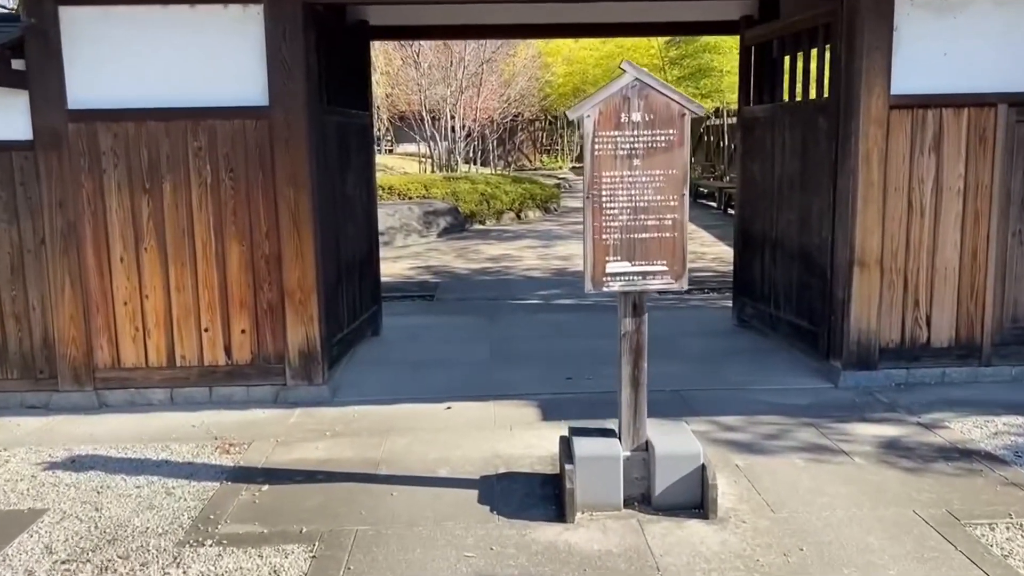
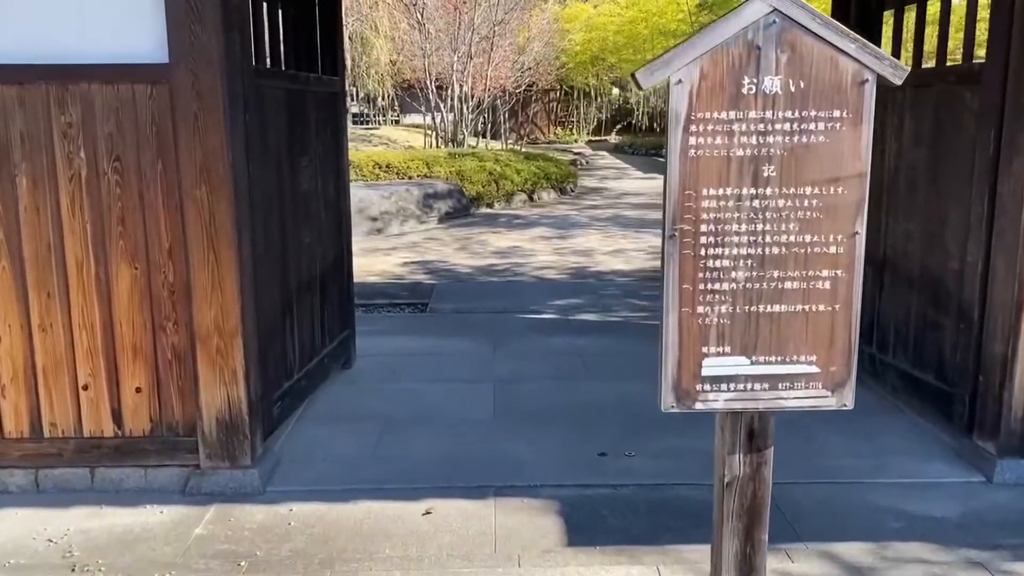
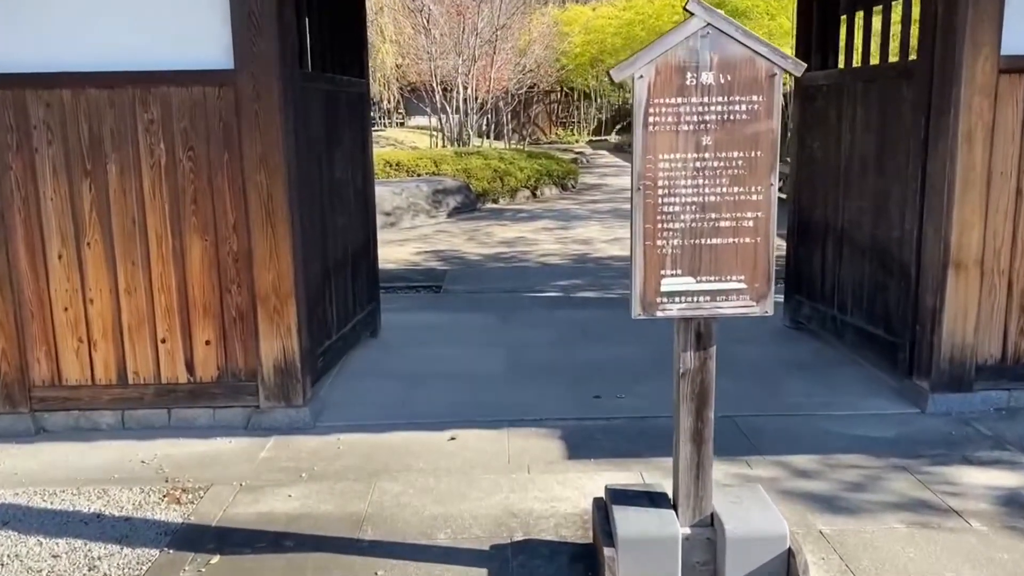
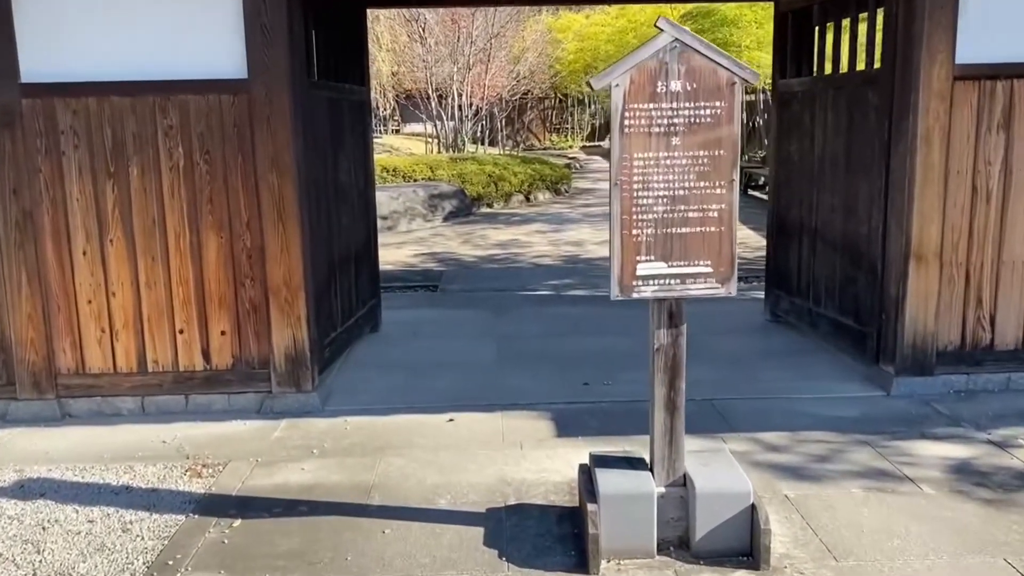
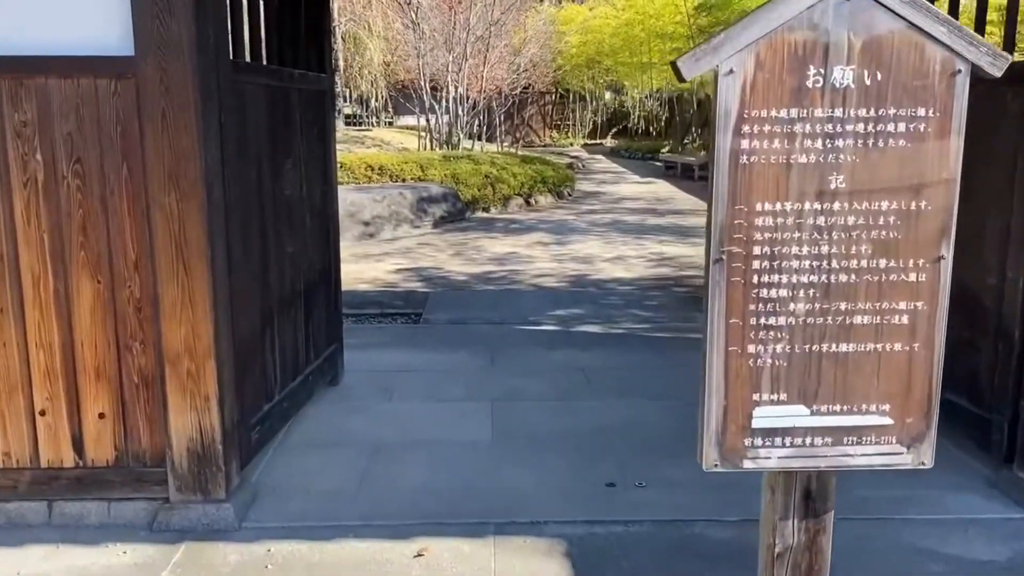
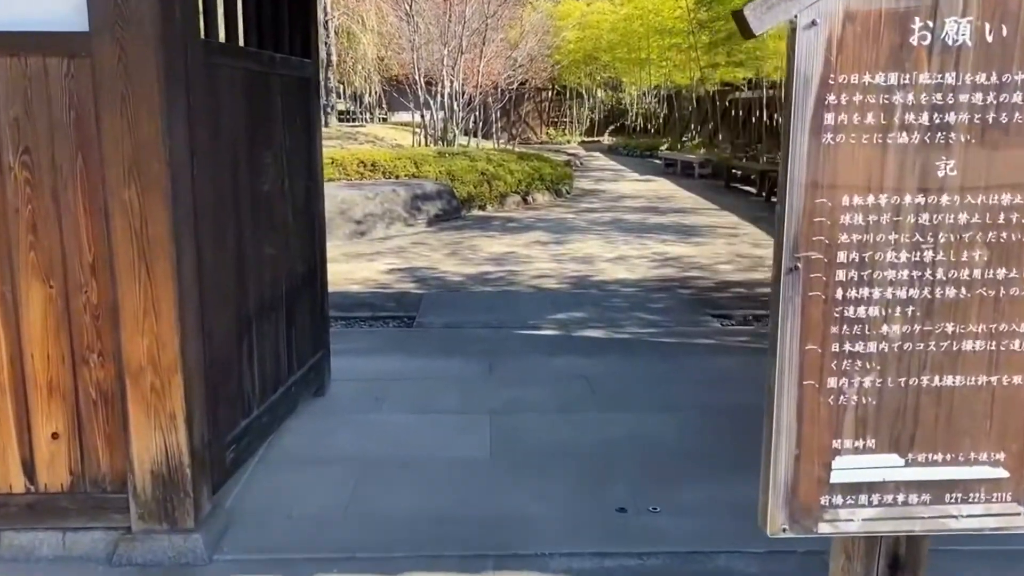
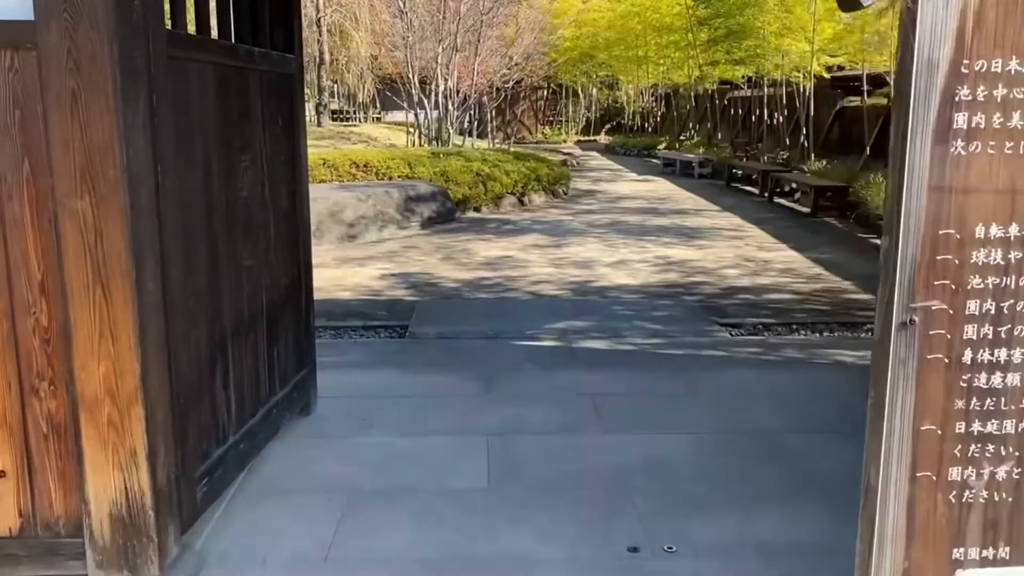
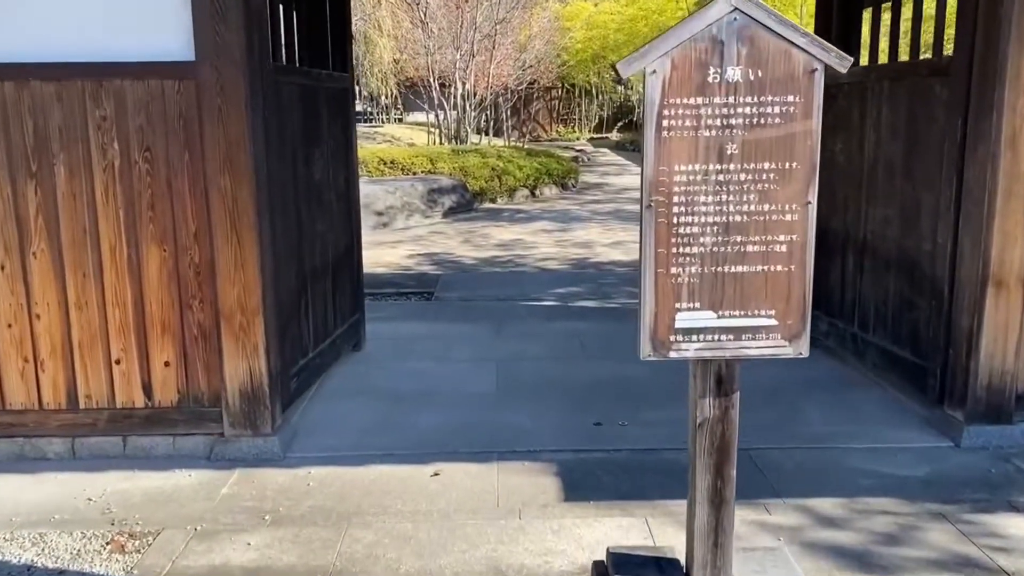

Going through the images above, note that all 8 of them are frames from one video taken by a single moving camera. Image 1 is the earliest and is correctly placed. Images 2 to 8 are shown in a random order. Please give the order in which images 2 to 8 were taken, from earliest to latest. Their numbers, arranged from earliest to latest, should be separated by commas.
4, 3, 8, 2, 5, 6, 7
